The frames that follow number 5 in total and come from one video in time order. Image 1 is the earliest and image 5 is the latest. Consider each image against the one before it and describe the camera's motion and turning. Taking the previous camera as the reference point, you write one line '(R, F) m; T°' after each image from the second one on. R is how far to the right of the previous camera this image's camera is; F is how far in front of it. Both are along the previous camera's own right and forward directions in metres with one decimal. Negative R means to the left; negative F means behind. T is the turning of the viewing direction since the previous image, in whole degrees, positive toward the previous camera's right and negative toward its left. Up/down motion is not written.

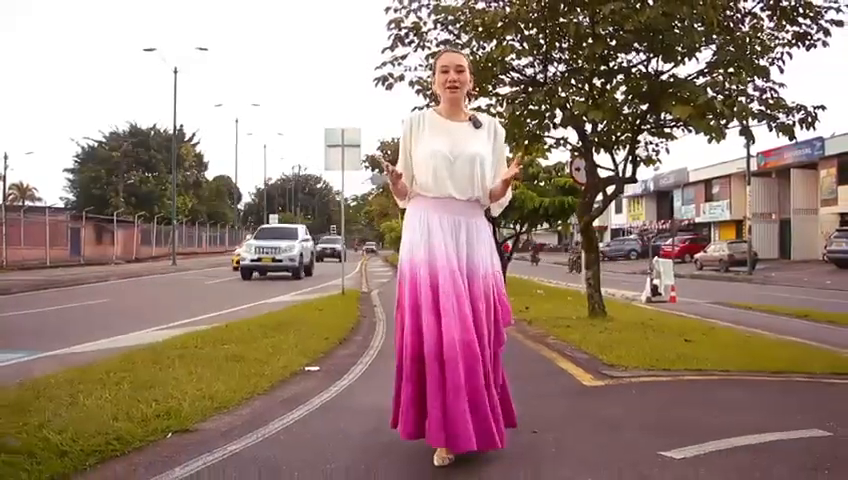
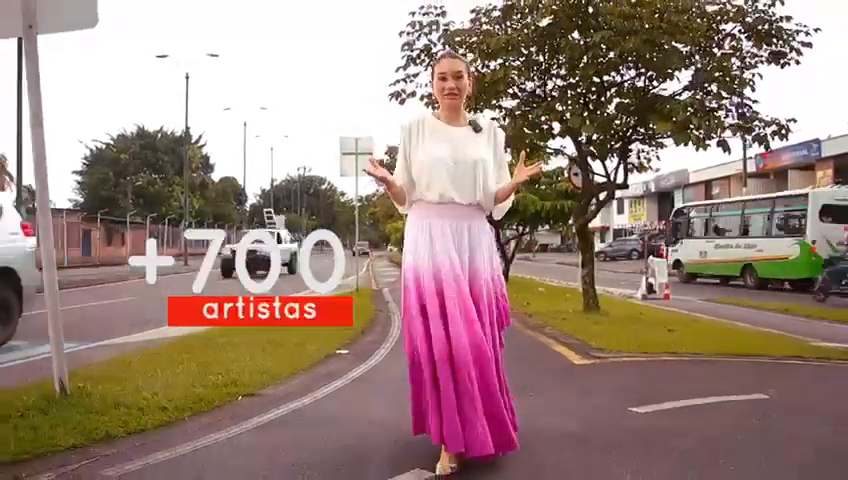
(-0.1, -1.1) m; 0°
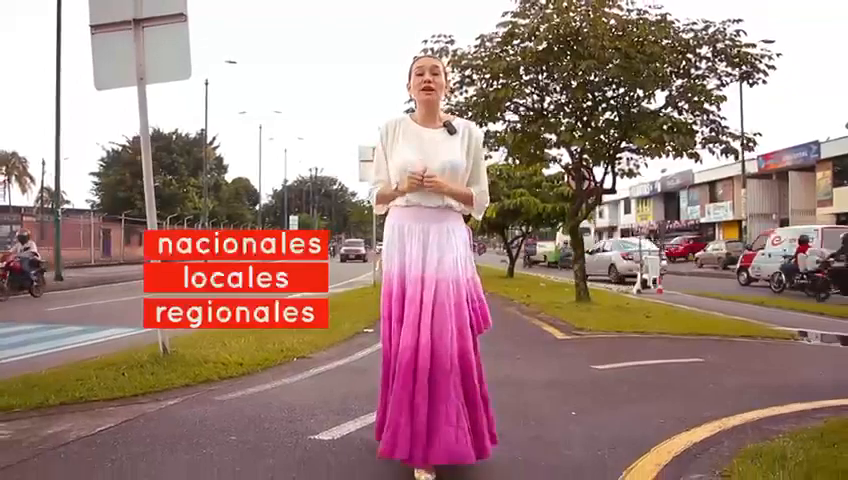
(0.0, -1.7) m; -1°
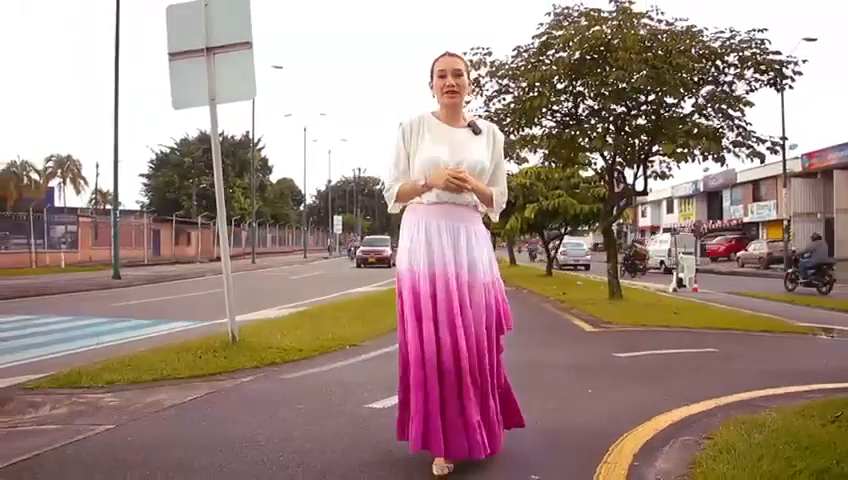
(0.0, -0.8) m; -3°
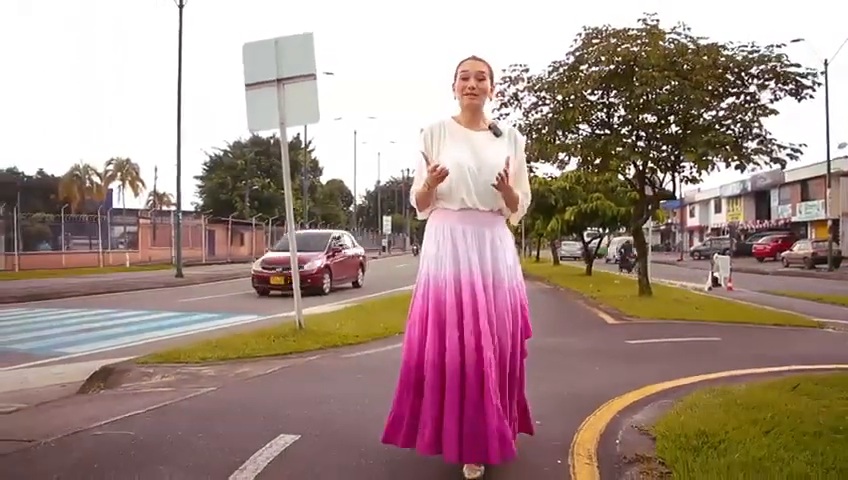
(+0.1, -1.3) m; -4°
